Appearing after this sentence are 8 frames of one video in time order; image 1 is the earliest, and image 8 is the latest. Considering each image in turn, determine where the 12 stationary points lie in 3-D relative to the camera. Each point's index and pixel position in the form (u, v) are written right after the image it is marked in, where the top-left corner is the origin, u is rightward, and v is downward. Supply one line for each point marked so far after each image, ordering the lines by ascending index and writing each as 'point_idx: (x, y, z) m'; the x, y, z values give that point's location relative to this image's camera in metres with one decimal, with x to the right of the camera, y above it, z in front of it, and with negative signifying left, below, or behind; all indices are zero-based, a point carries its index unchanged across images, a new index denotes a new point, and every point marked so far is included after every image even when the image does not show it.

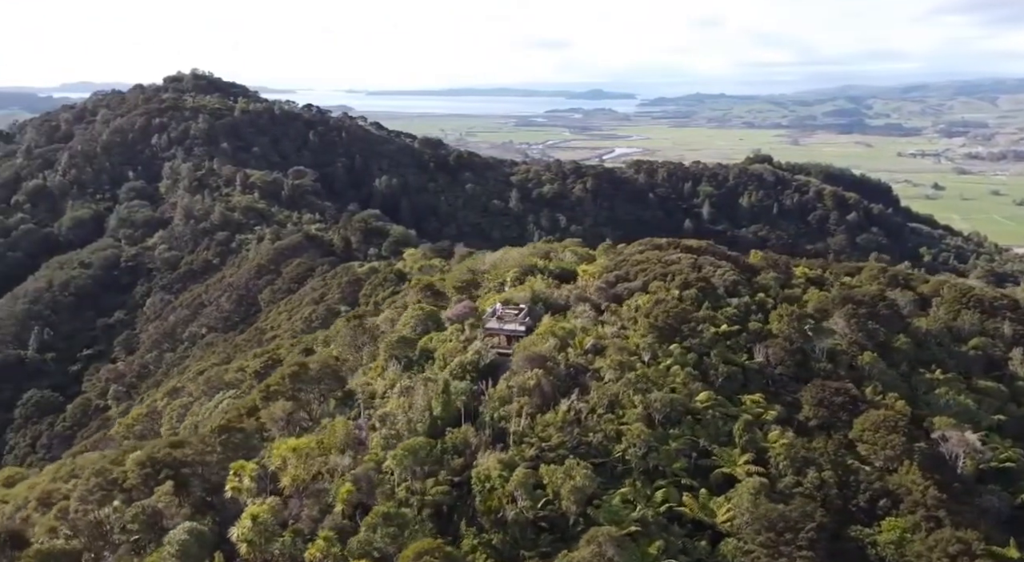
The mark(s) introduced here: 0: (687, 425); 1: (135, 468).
0: (+4.6, -3.8, +18.8) m
1: (-8.0, -4.0, +14.9) m
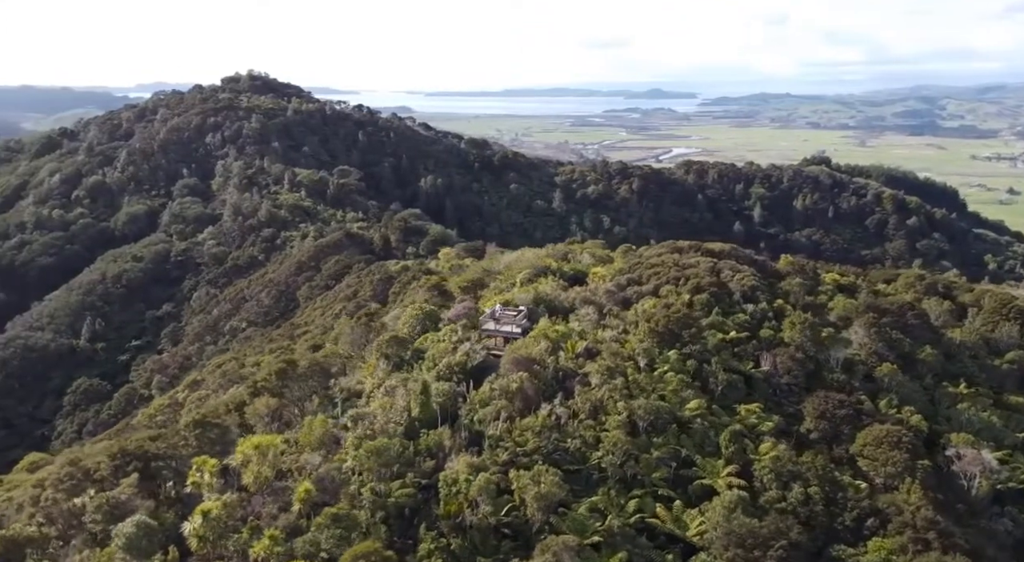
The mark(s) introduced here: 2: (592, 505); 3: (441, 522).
0: (+4.1, -3.9, +18.2) m
1: (-8.7, -3.9, +15.2) m
2: (+1.7, -4.9, +15.5) m
3: (-1.6, -4.9, +14.3) m
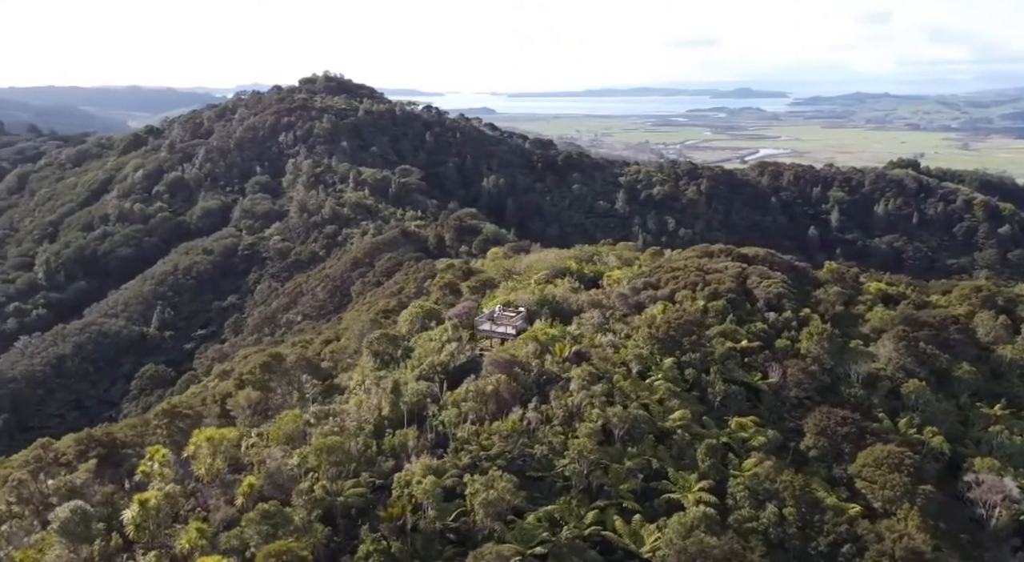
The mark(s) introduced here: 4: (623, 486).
0: (+3.3, -4.0, +17.5) m
1: (-9.7, -3.7, +15.6) m
2: (+0.7, -5.0, +15.0) m
3: (-2.7, -4.9, +14.1) m
4: (+2.6, -4.7, +16.2) m
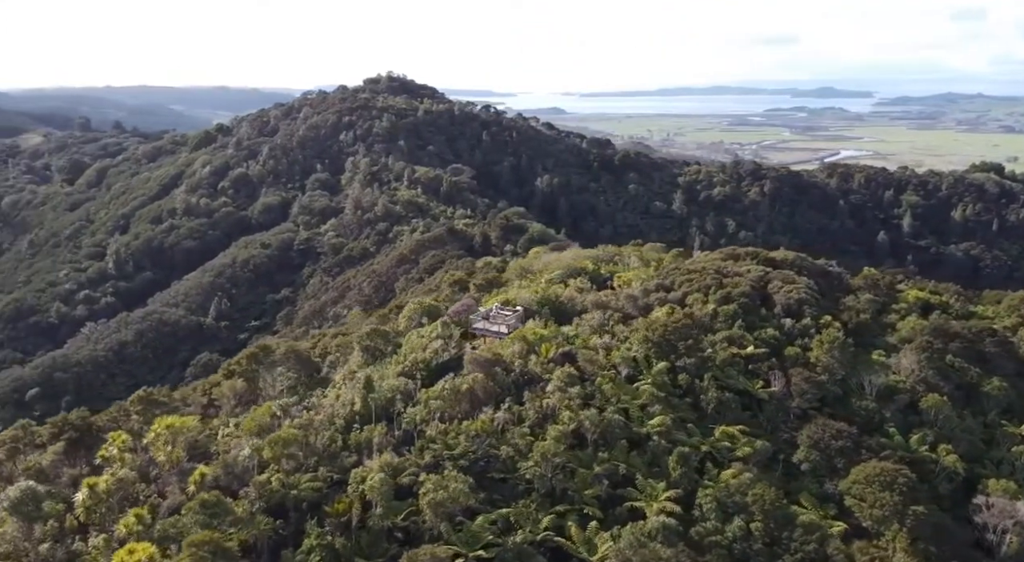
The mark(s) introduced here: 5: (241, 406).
0: (+2.6, -4.0, +17.0) m
1: (-10.6, -3.4, +16.2) m
2: (-0.2, -4.9, +14.7) m
3: (-3.7, -4.8, +14.1) m
4: (+1.7, -4.7, +15.8) m
5: (-7.4, -3.5, +19.8) m
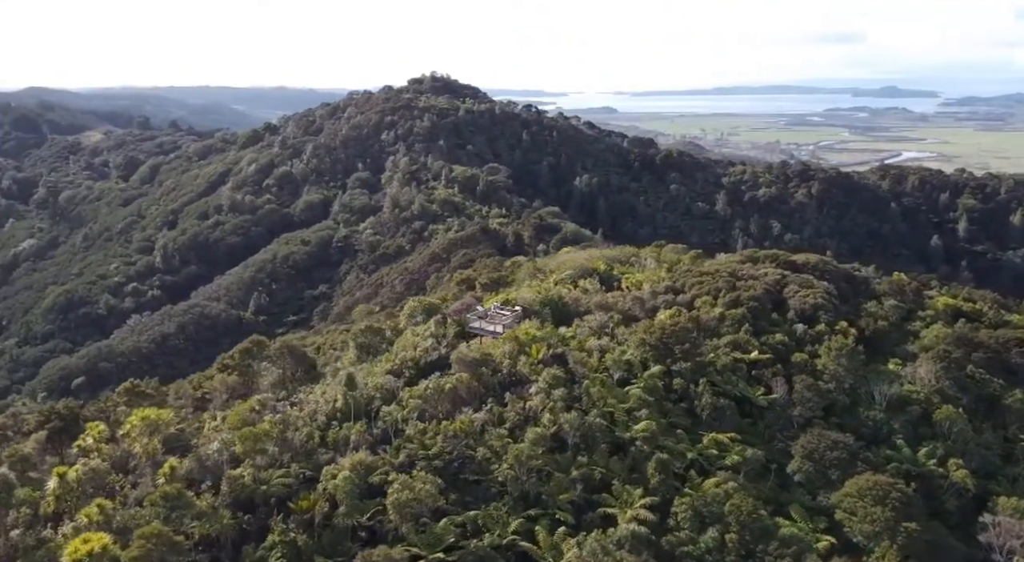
0: (+2.1, -4.1, +16.7) m
1: (-11.1, -3.2, +16.6) m
2: (-0.9, -4.9, +14.5) m
3: (-4.4, -4.7, +14.1) m
4: (+1.1, -4.7, +15.5) m
5: (-7.8, -3.4, +20.0) m
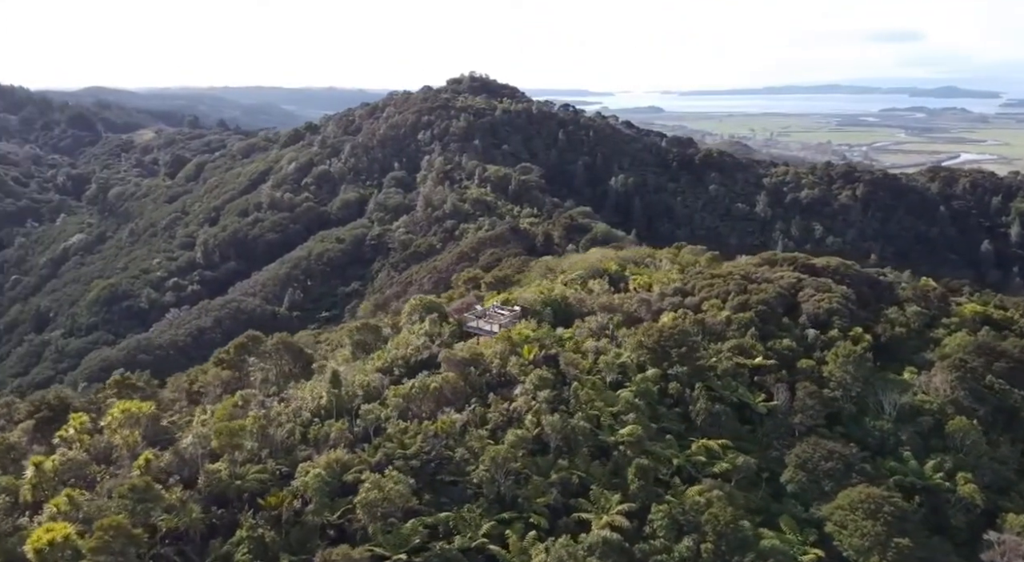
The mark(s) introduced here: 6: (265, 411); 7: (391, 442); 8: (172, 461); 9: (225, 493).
0: (+1.6, -4.1, +16.4) m
1: (-11.5, -3.0, +17.0) m
2: (-1.5, -4.9, +14.4) m
3: (-5.0, -4.6, +14.2) m
4: (+0.5, -4.7, +15.3) m
5: (-8.0, -3.3, +20.2) m
6: (-6.1, -3.2, +17.7) m
7: (-2.8, -3.7, +16.5) m
8: (-7.2, -3.9, +15.3) m
9: (-5.9, -4.3, +14.6) m
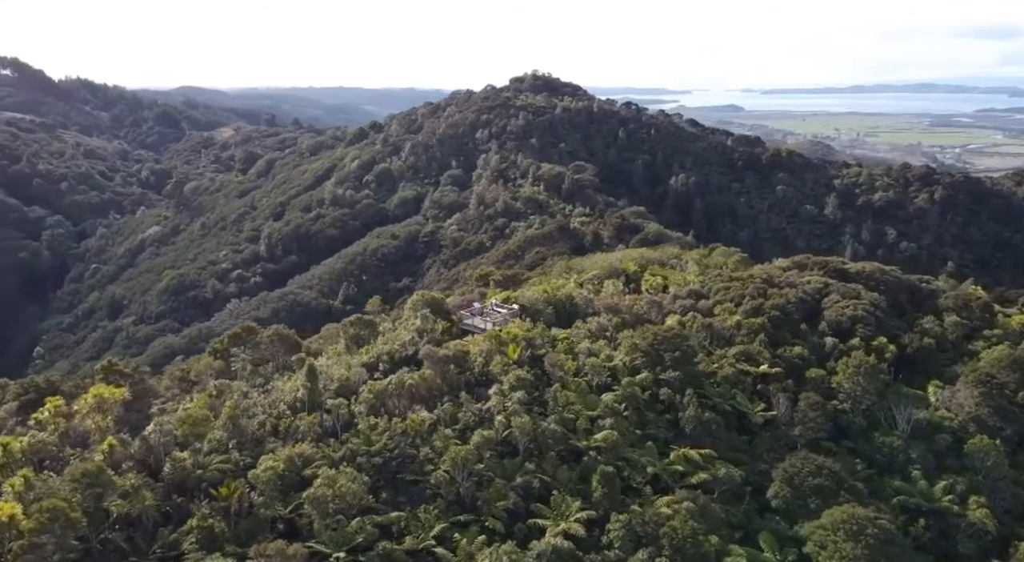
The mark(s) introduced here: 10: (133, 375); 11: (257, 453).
0: (+0.8, -4.1, +16.0) m
1: (-12.2, -2.7, +17.6) m
2: (-2.5, -4.8, +14.2) m
3: (-5.9, -4.5, +14.3) m
4: (-0.3, -4.7, +14.9) m
5: (-8.4, -3.0, +20.6) m
6: (-6.7, -3.0, +17.9) m
7: (-3.6, -3.6, +16.4) m
8: (-8.1, -3.7, +15.6) m
9: (-6.8, -4.2, +14.8) m
10: (-10.1, -2.5, +19.0) m
11: (-5.8, -3.8, +15.9) m
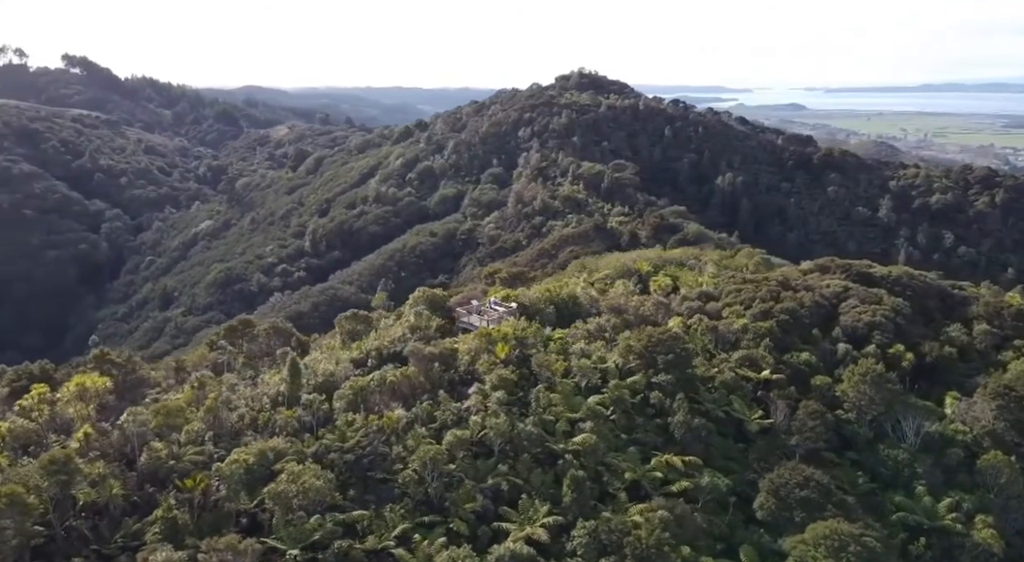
0: (+0.2, -4.1, +15.7) m
1: (-12.6, -2.5, +18.1) m
2: (-3.2, -4.7, +14.1) m
3: (-6.6, -4.3, +14.4) m
4: (-1.0, -4.6, +14.7) m
5: (-8.7, -2.8, +20.8) m
6: (-7.2, -2.9, +18.0) m
7: (-4.1, -3.5, +16.4) m
8: (-8.7, -3.5, +15.8) m
9: (-7.5, -4.0, +14.9) m
10: (-10.4, -2.3, +19.4) m
11: (-6.3, -3.7, +16.0) m
